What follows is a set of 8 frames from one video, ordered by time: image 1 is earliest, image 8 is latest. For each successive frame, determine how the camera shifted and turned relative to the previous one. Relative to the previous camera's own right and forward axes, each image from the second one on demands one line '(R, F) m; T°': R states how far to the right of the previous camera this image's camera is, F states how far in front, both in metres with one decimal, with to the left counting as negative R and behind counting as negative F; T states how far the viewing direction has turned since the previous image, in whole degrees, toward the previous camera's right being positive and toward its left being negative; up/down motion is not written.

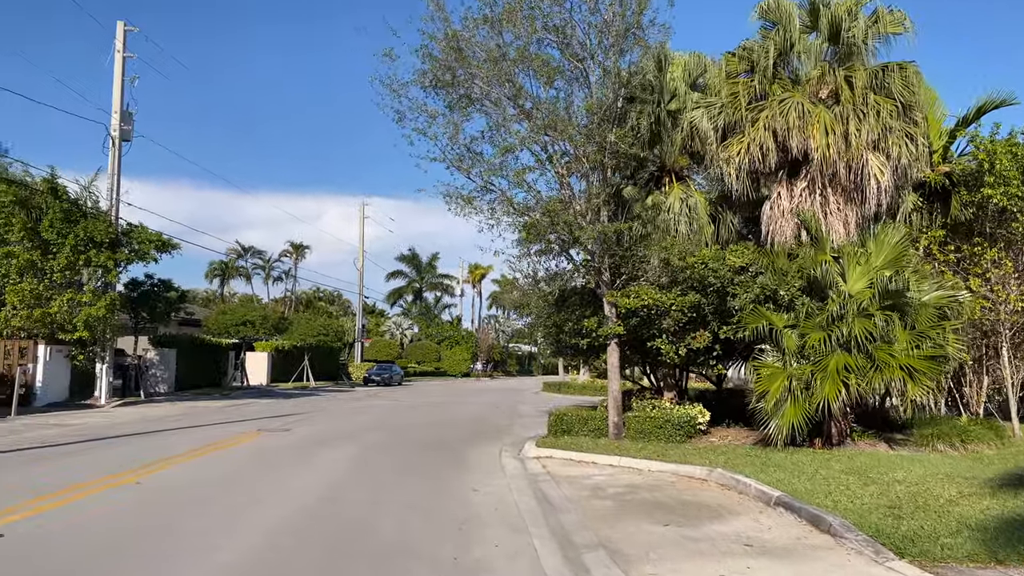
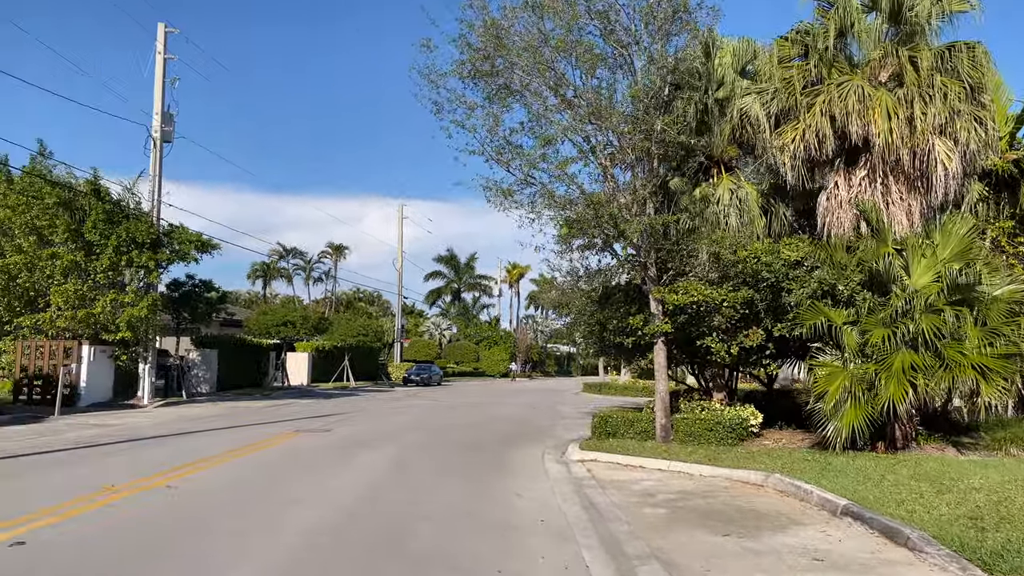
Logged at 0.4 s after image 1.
(-0.1, +0.5) m; -3°
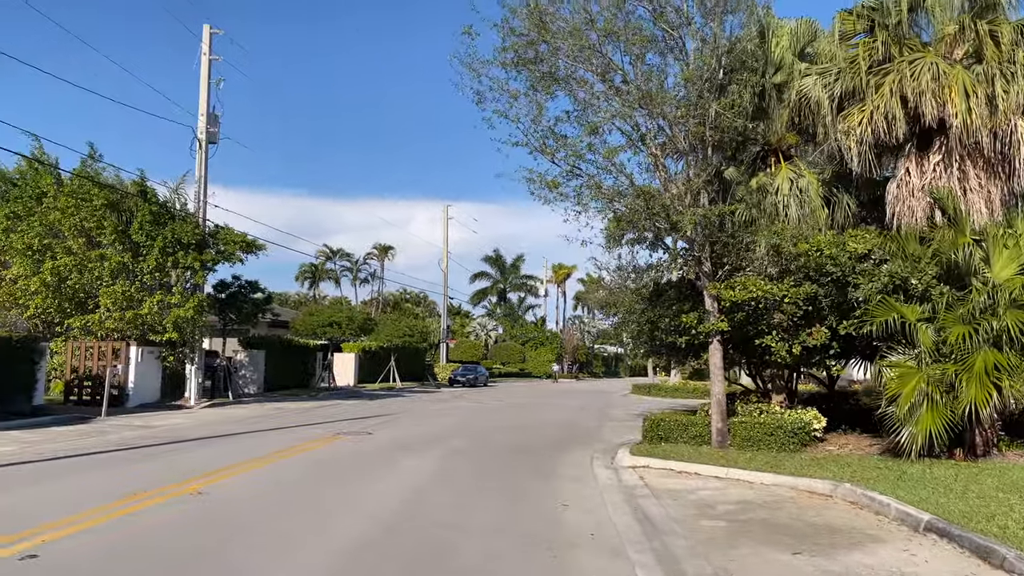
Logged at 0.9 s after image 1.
(0.0, +0.6) m; -3°
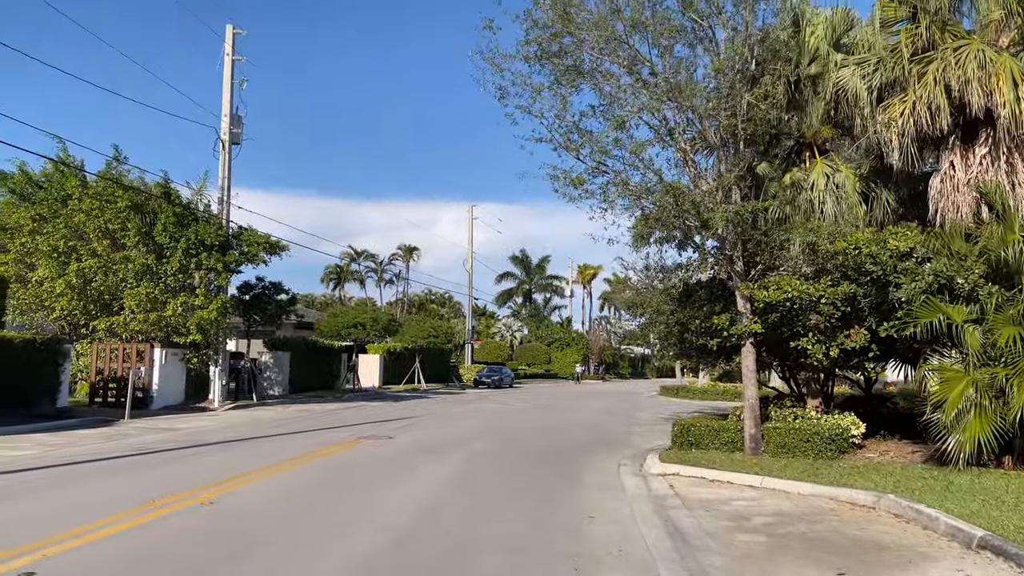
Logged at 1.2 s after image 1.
(0.0, +0.4) m; -2°
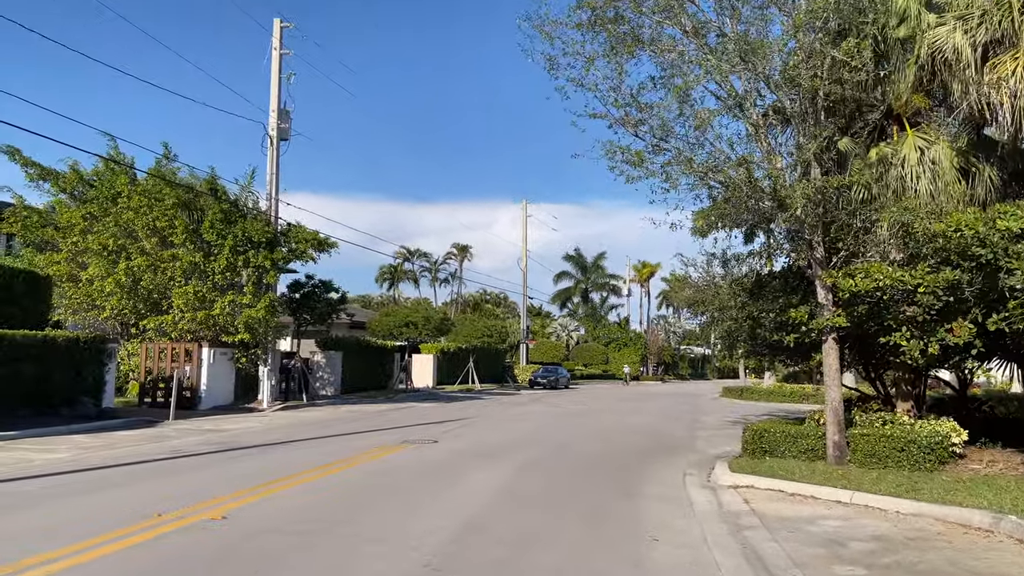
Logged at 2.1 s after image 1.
(+0.1, +1.2) m; -4°
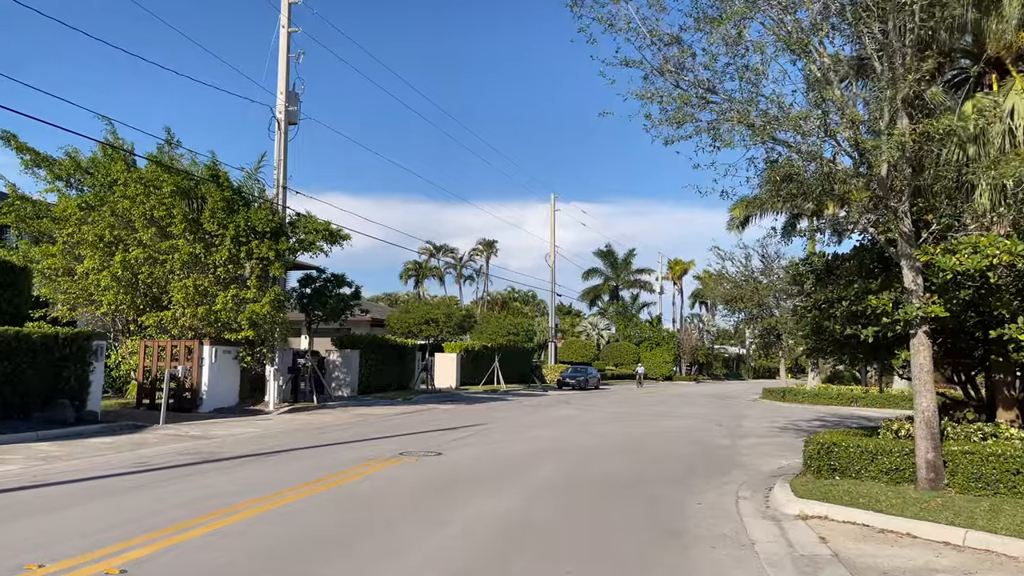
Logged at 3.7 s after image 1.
(+0.2, +2.1) m; -2°
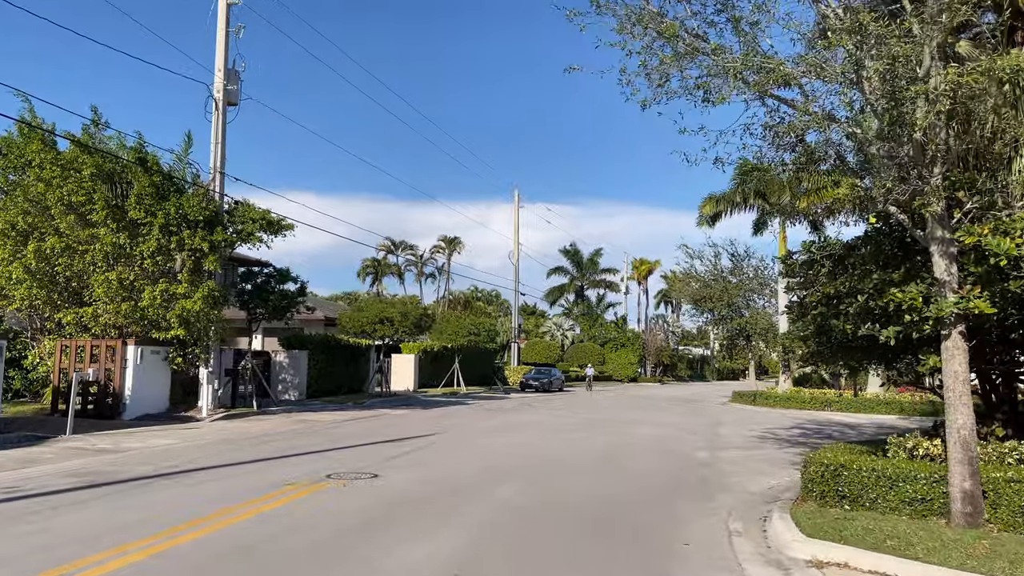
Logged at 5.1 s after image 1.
(+0.2, +1.9) m; +2°
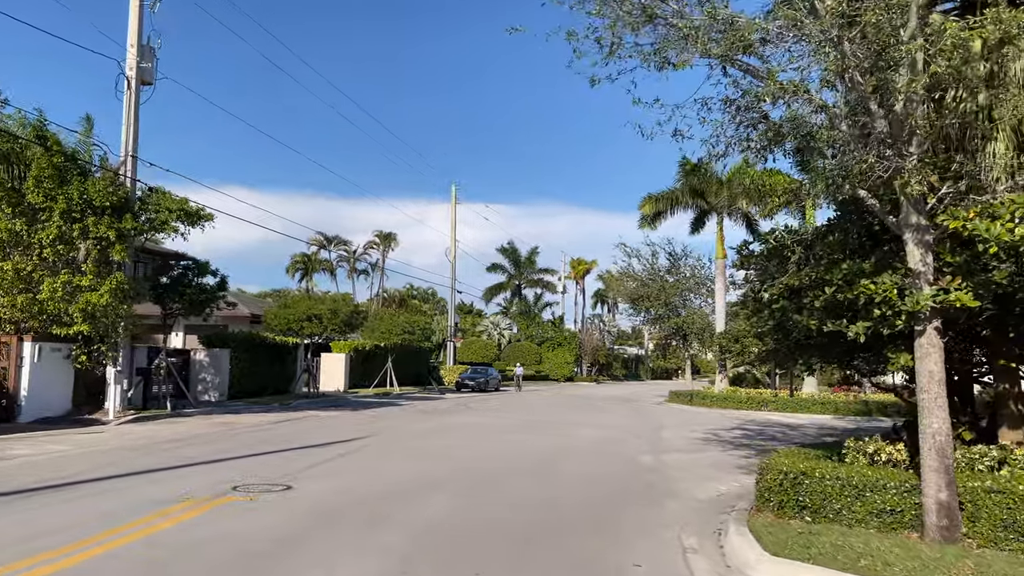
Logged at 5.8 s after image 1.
(+0.1, +1.0) m; +5°
